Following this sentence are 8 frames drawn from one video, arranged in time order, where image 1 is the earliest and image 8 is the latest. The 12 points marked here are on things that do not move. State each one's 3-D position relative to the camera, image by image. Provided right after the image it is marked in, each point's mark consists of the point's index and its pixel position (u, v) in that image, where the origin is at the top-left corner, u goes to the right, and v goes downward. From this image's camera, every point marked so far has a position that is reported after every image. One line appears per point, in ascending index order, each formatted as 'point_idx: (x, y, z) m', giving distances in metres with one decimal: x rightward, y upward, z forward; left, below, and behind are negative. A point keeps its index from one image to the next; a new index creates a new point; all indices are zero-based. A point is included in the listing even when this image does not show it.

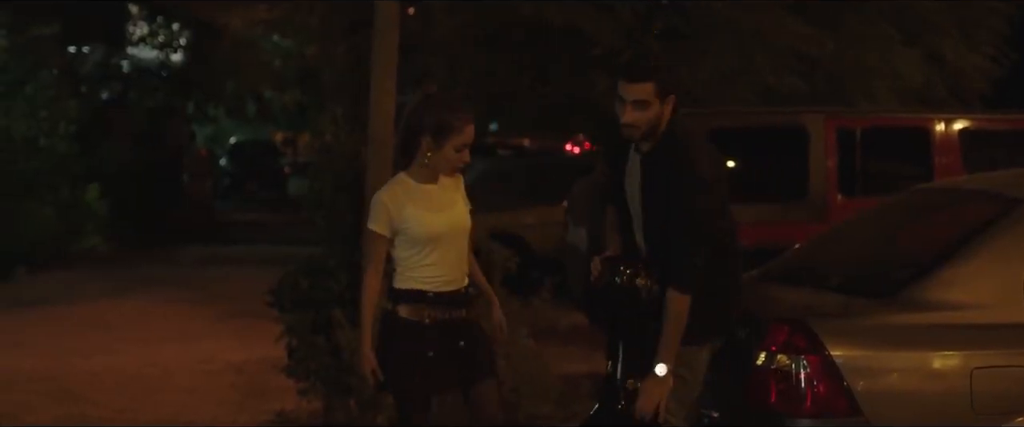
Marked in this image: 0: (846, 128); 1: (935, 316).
0: (+1.9, +0.5, +8.1) m
1: (+1.2, -0.3, +4.1) m
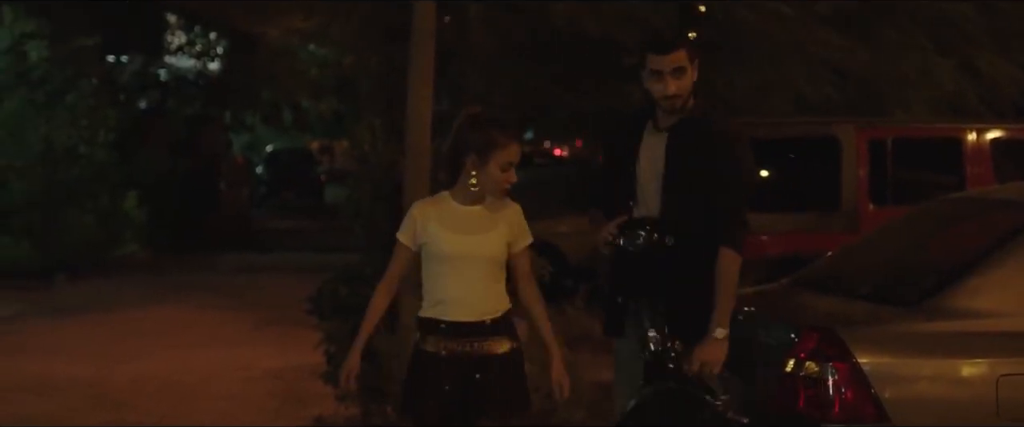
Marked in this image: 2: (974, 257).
0: (+2.1, +0.4, +8.1) m
1: (+1.3, -0.3, +4.1) m
2: (+1.4, -0.1, +4.5) m
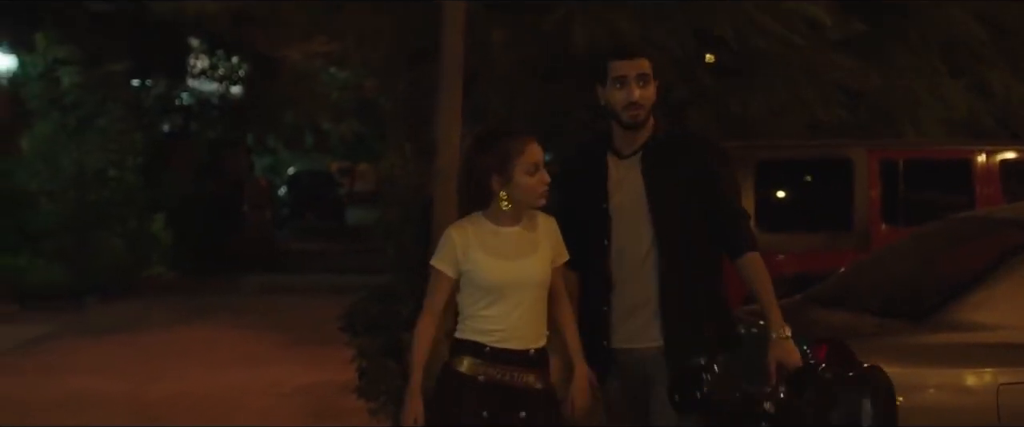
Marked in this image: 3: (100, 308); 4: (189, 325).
0: (+2.2, +0.3, +8.3) m
1: (+1.4, -0.4, +4.4) m
2: (+1.5, -0.2, +4.7) m
3: (-4.1, -1.0, +14.0) m
4: (-3.0, -1.0, +13.3) m
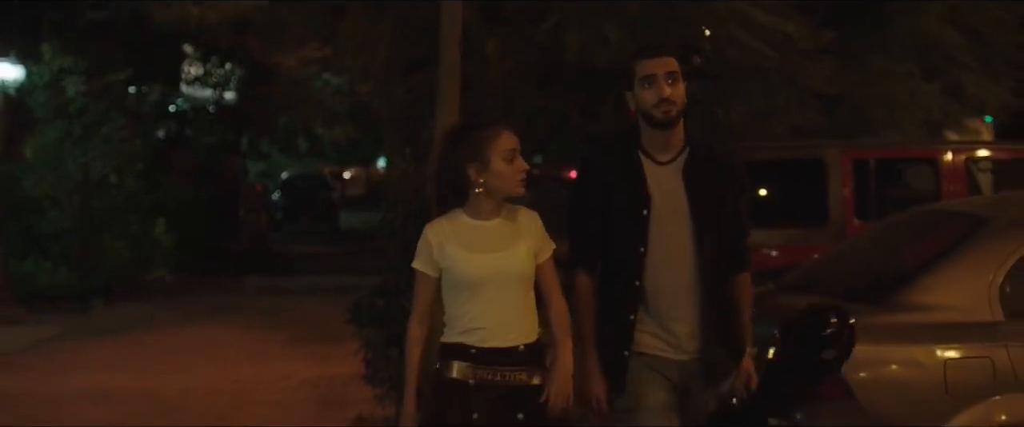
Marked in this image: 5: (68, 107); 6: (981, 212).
0: (+2.2, +0.3, +8.8) m
1: (+1.4, -0.3, +4.8) m
2: (+1.5, -0.2, +5.2) m
3: (-4.1, -1.0, +14.5) m
4: (-3.1, -1.1, +13.7) m
5: (-4.8, +1.2, +15.4) m
6: (+1.7, 0.0, +5.3) m
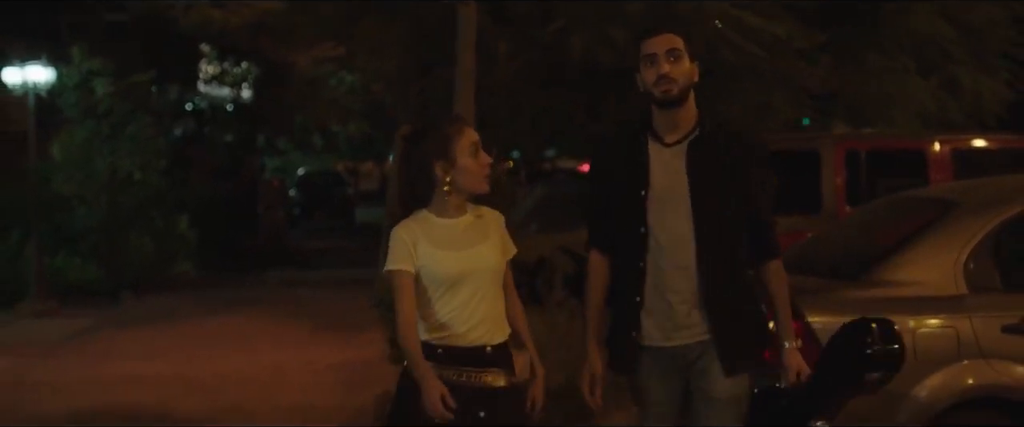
0: (+2.2, +0.4, +9.3) m
1: (+1.4, -0.3, +5.4) m
2: (+1.5, -0.1, +5.7) m
3: (-4.0, -1.0, +15.0) m
4: (-2.9, -1.0, +14.3) m
5: (-4.6, +1.2, +15.9) m
6: (+1.8, +0.1, +5.8) m
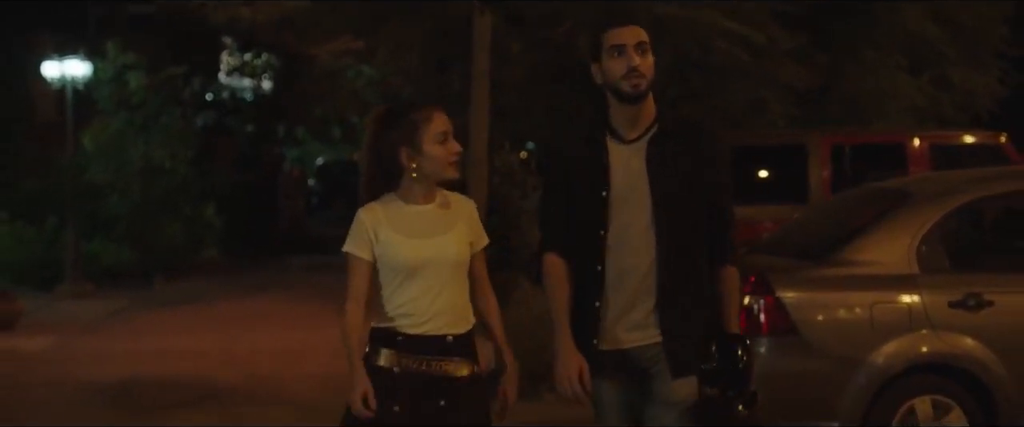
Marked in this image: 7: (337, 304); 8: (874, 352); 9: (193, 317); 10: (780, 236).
0: (+2.3, +0.5, +10.0) m
1: (+1.5, -0.2, +6.1) m
2: (+1.6, -0.1, +6.4) m
3: (-3.9, -0.8, +15.8) m
4: (-2.8, -0.9, +15.1) m
5: (-4.5, +1.3, +16.7) m
6: (+1.8, +0.1, +6.6) m
7: (-1.8, -0.9, +14.4) m
8: (+1.5, -0.6, +6.0) m
9: (-3.0, -1.0, +13.5) m
10: (+1.4, -0.1, +7.1) m
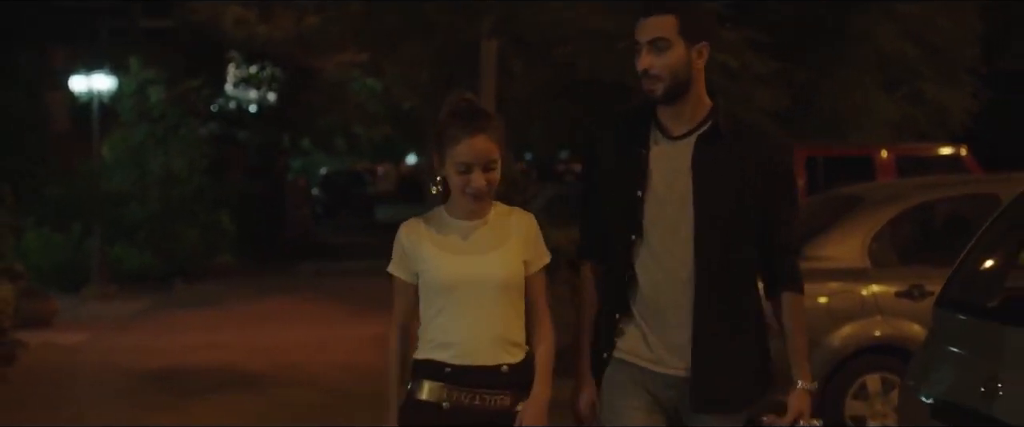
0: (+2.3, +0.4, +10.9) m
1: (+1.5, -0.3, +7.0) m
2: (+1.6, -0.1, +7.3) m
3: (-3.9, -0.9, +16.7) m
4: (-2.8, -1.0, +15.9) m
5: (-4.5, +1.3, +17.6) m
6: (+1.8, +0.1, +7.4) m
7: (-1.8, -1.0, +15.3) m
8: (+1.5, -0.6, +6.8) m
9: (-3.0, -1.0, +14.4) m
10: (+1.4, -0.2, +8.0) m
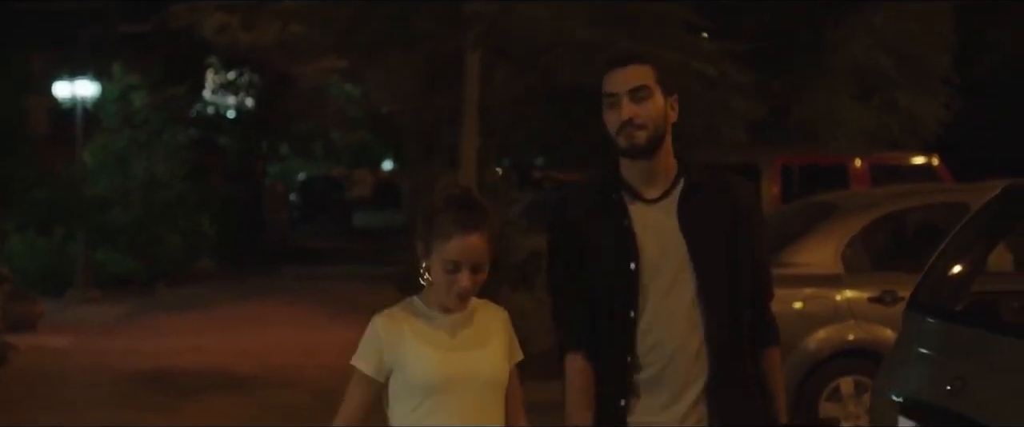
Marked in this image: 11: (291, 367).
0: (+2.2, +0.4, +11.2) m
1: (+1.4, -0.3, +7.2) m
2: (+1.5, -0.1, +7.5) m
3: (-4.1, -0.9, +16.8) m
4: (-3.0, -1.0, +16.1) m
5: (-4.7, +1.2, +17.7) m
6: (+1.7, +0.1, +7.7) m
7: (-2.0, -1.1, +15.4) m
8: (+1.5, -0.6, +7.1) m
9: (-3.2, -1.1, +14.5) m
10: (+1.3, -0.2, +8.2) m
11: (-1.8, -1.2, +11.6) m
